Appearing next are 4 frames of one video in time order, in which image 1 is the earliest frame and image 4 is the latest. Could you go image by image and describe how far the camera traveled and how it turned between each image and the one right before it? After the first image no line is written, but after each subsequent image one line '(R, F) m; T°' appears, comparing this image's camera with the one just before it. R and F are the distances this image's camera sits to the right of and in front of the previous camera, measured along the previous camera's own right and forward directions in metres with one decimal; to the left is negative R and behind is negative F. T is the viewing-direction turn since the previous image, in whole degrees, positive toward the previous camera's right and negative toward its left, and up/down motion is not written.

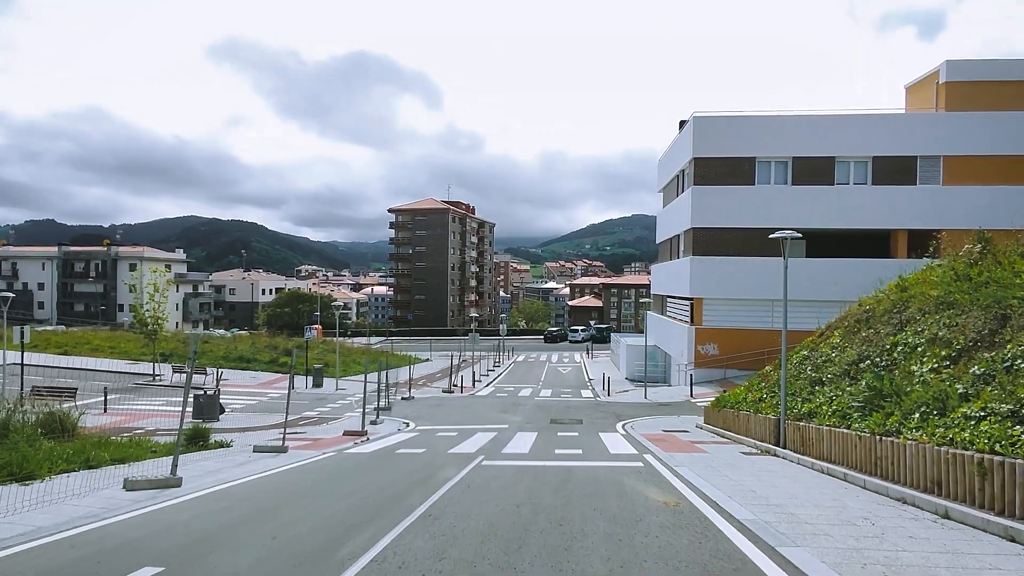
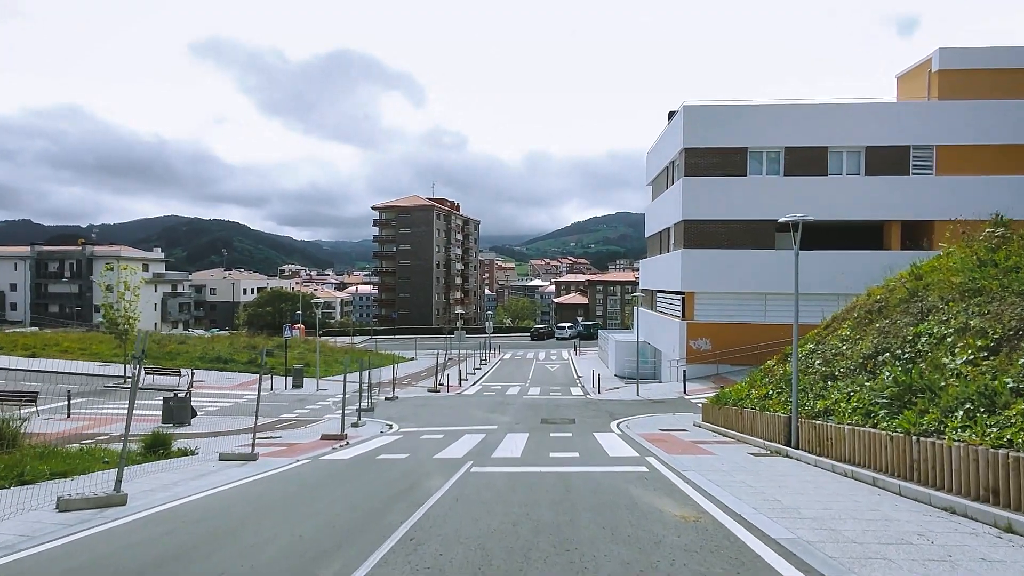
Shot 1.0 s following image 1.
(-0.1, +1.1) m; +1°
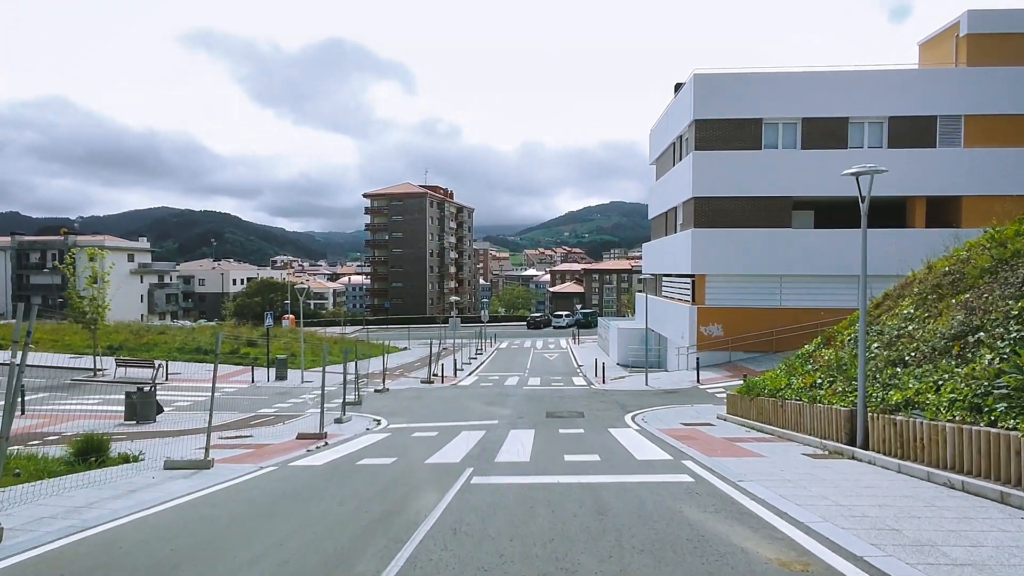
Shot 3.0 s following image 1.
(-0.2, +2.3) m; 0°
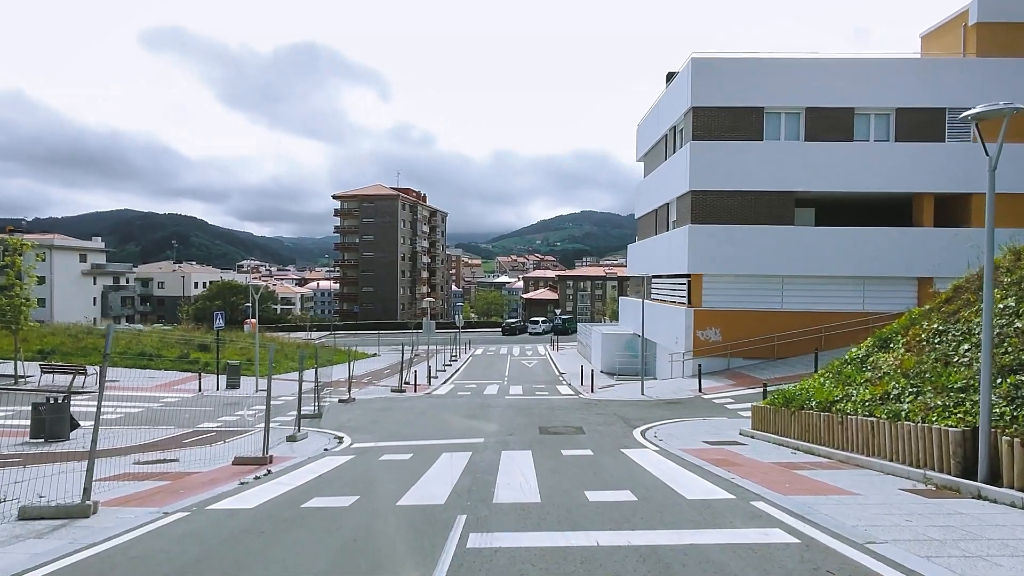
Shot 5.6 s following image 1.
(-0.4, +3.0) m; +2°
